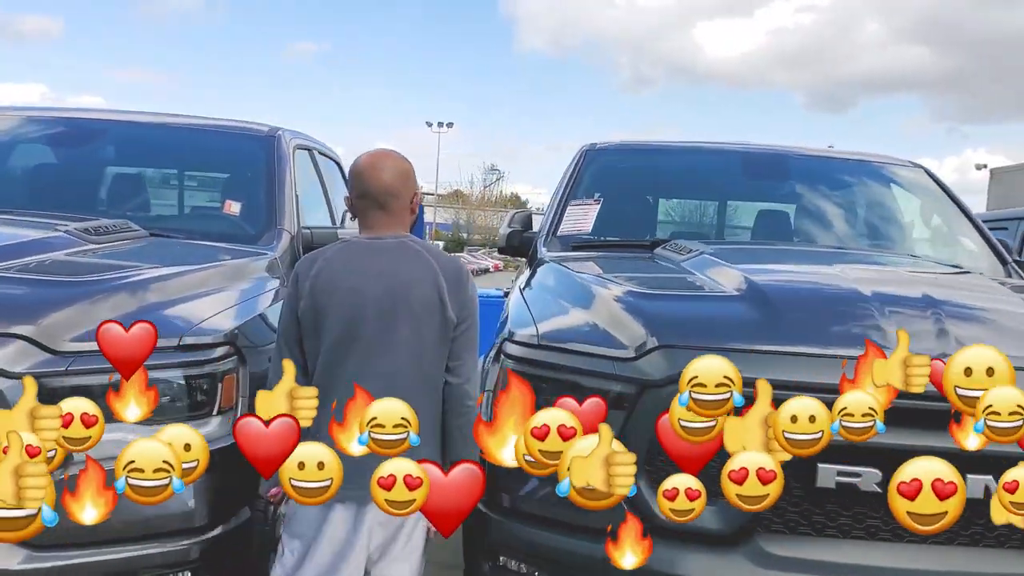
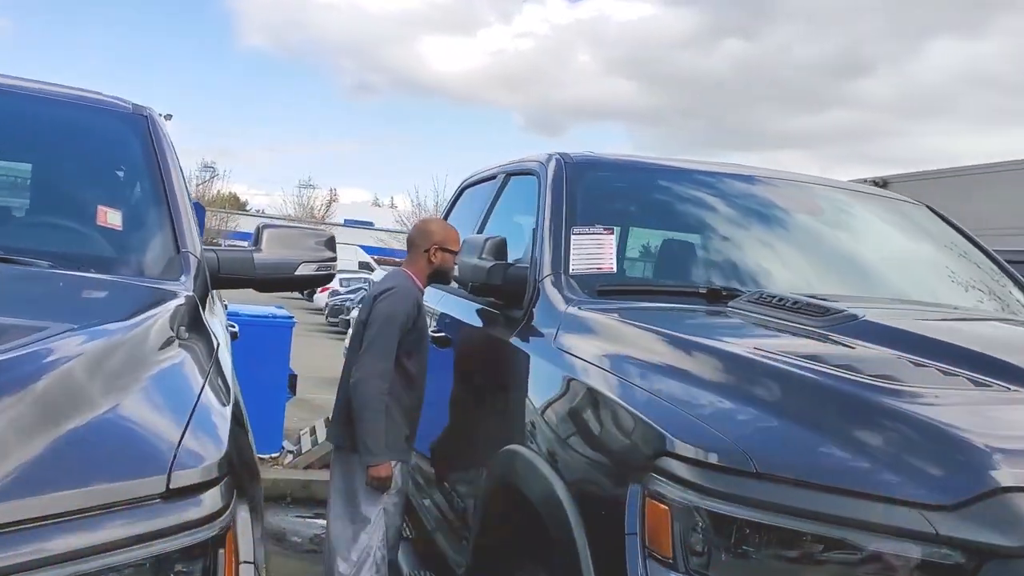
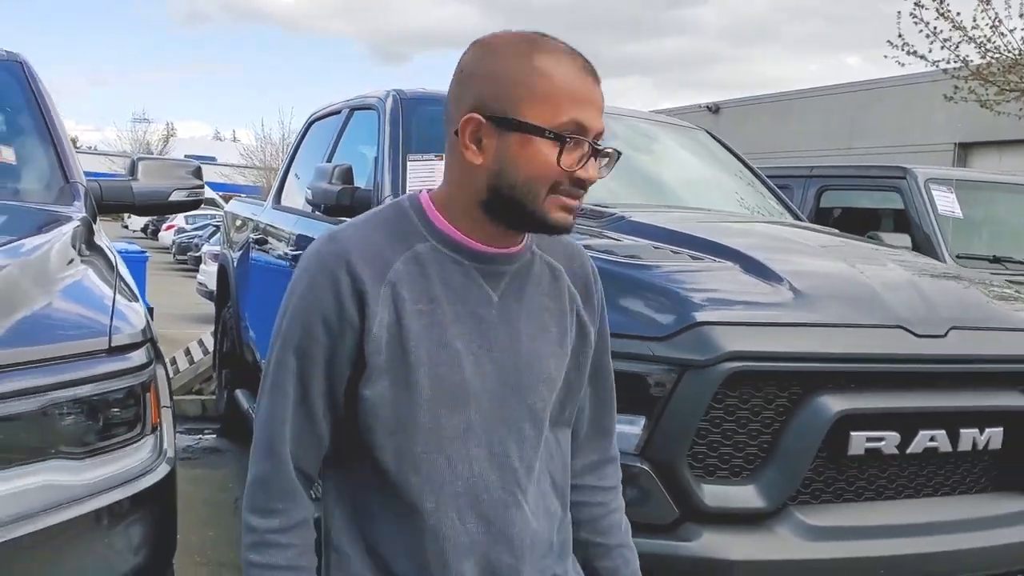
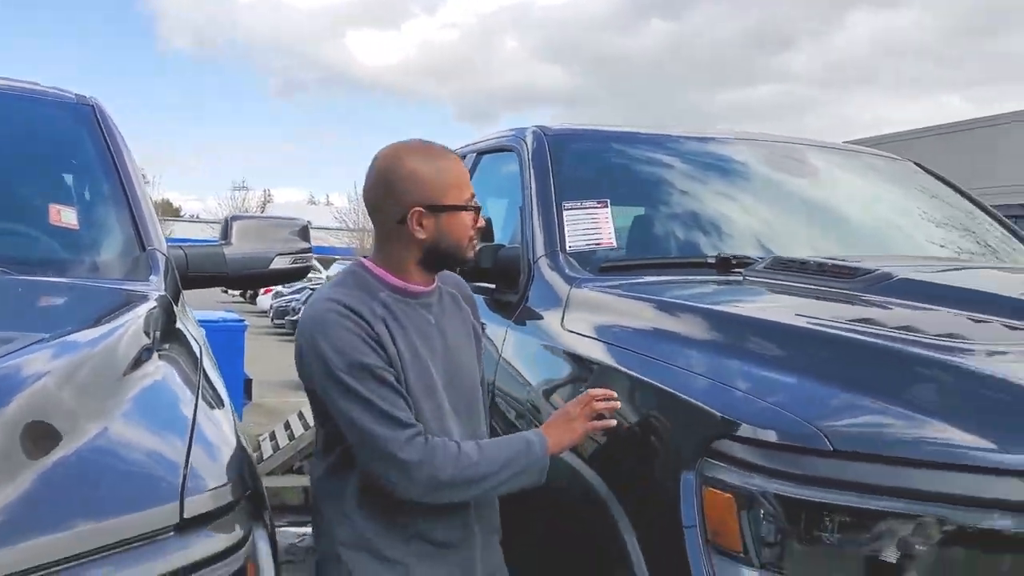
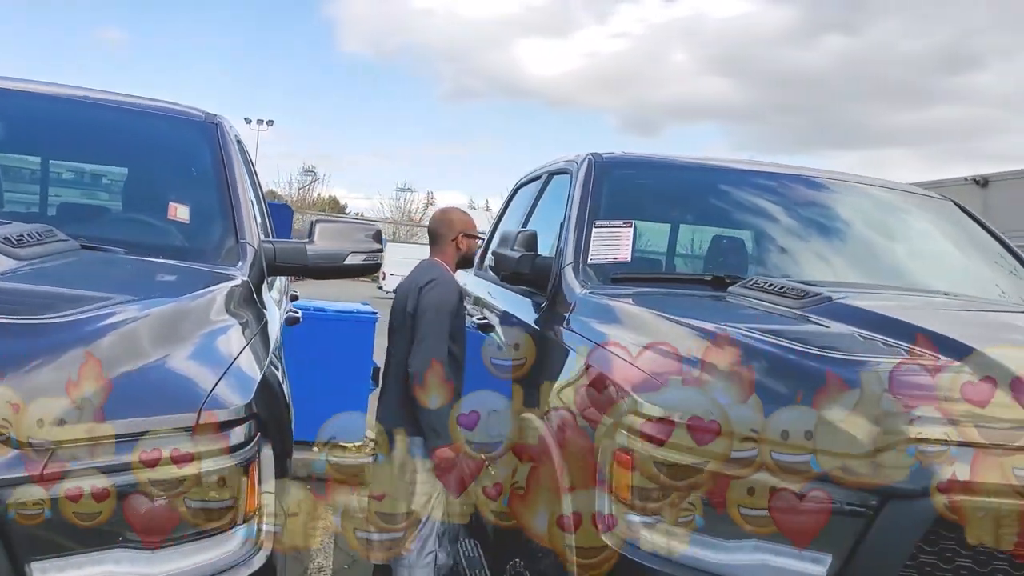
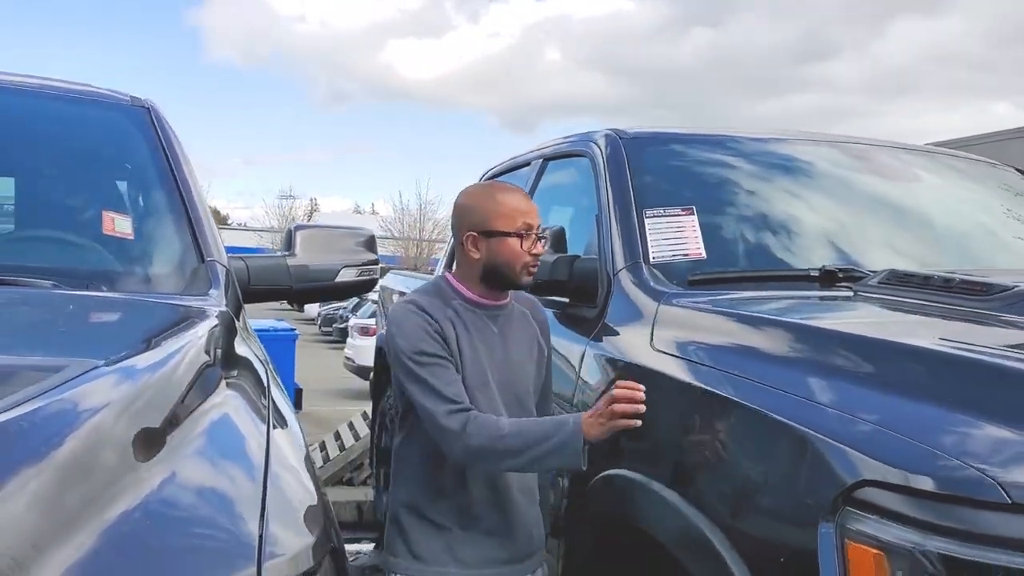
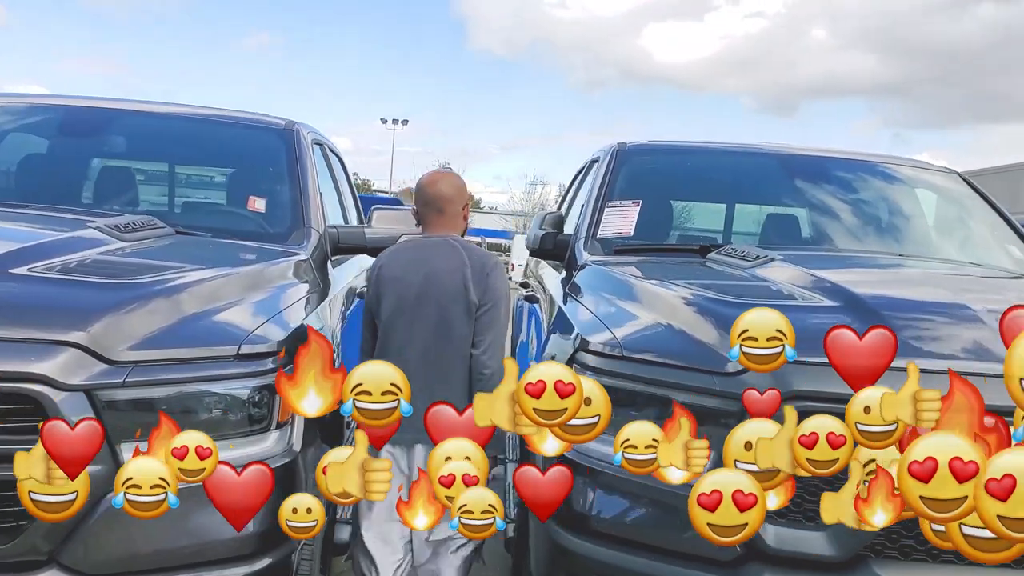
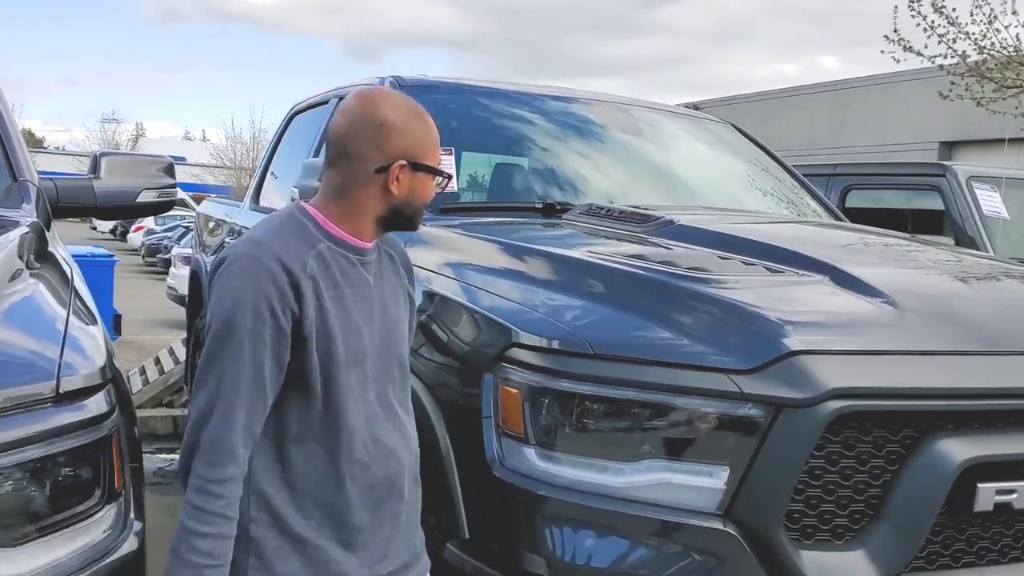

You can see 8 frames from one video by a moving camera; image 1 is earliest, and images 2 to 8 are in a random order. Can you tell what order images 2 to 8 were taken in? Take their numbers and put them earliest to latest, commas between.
7, 5, 2, 6, 4, 8, 3
